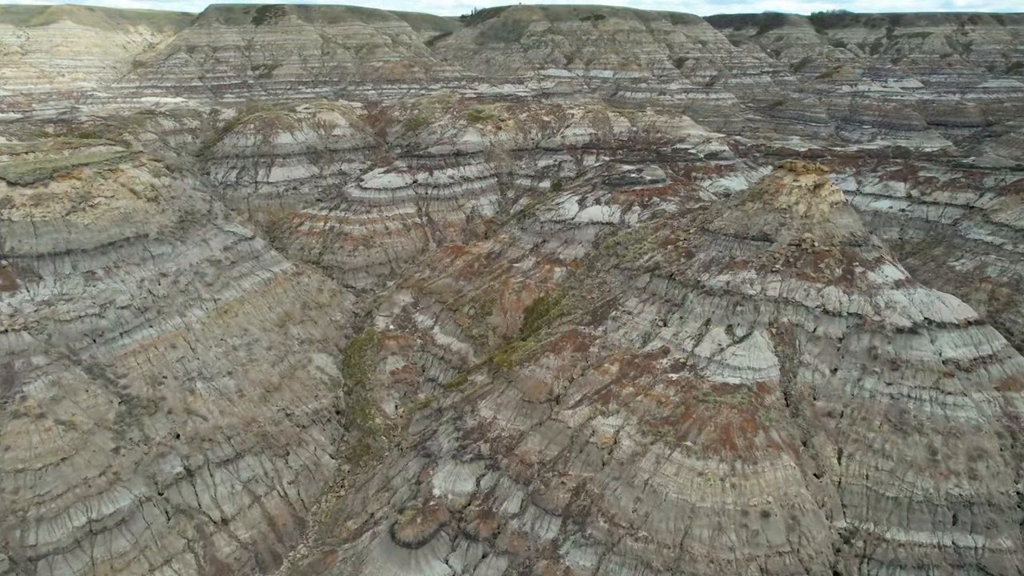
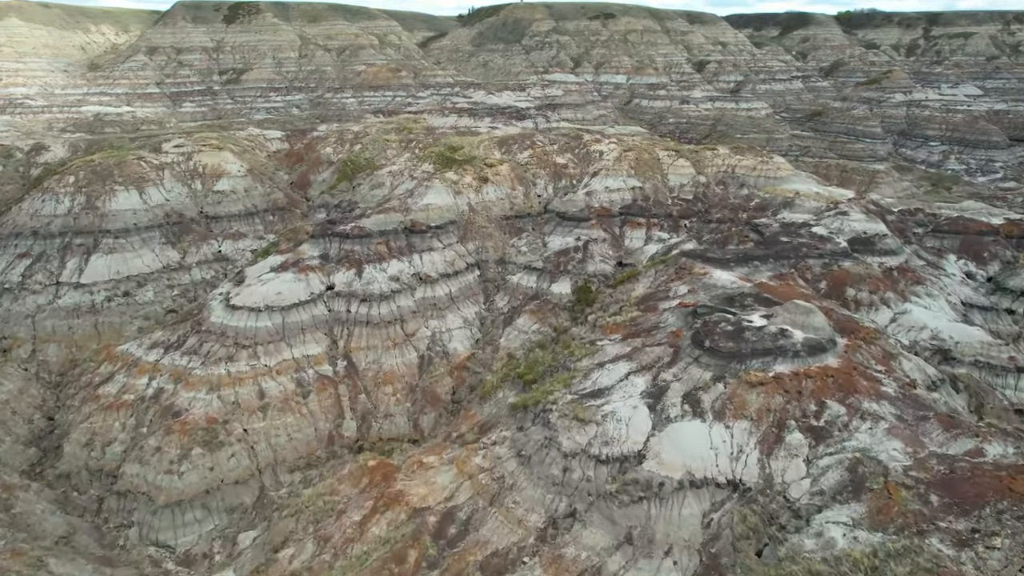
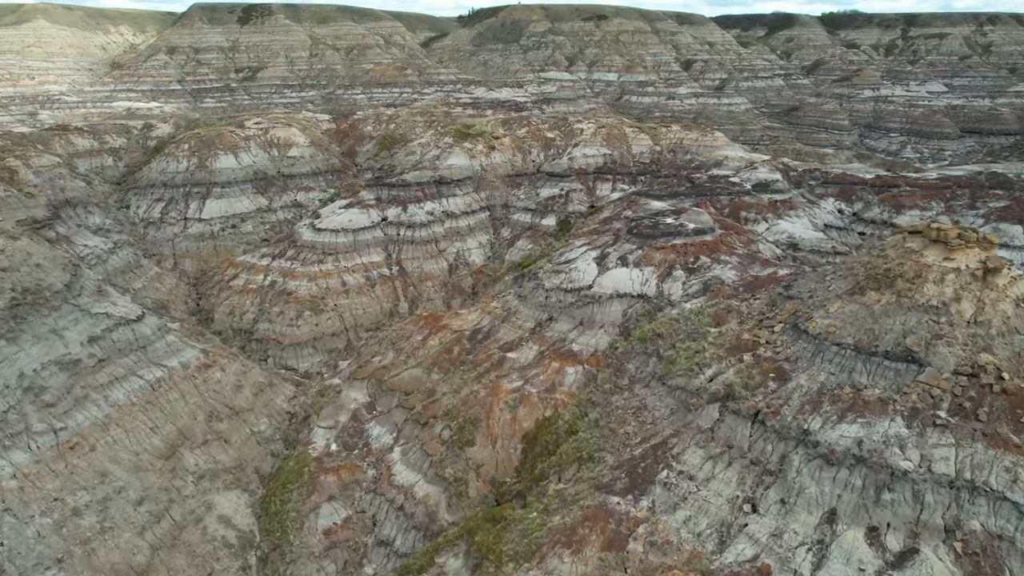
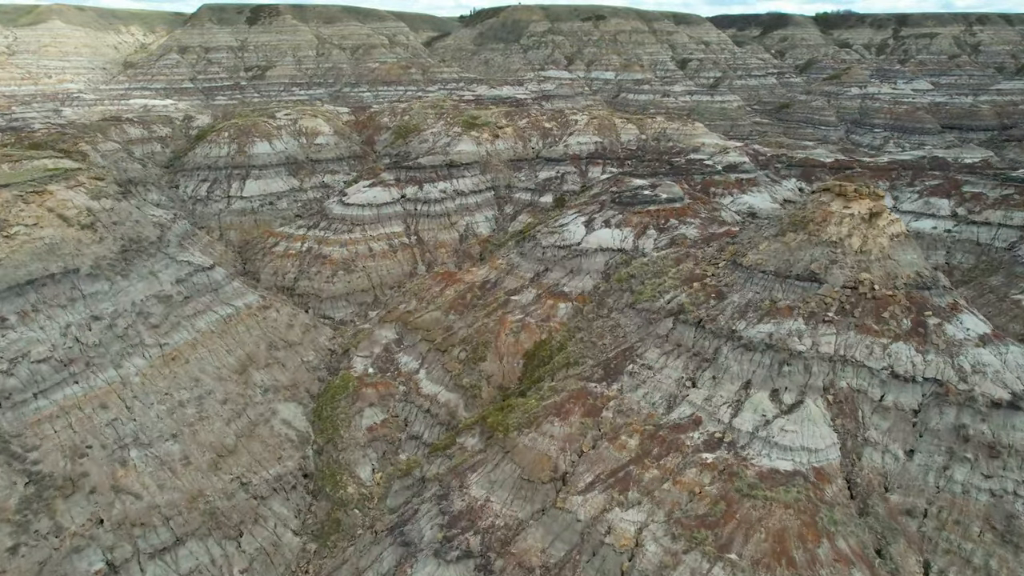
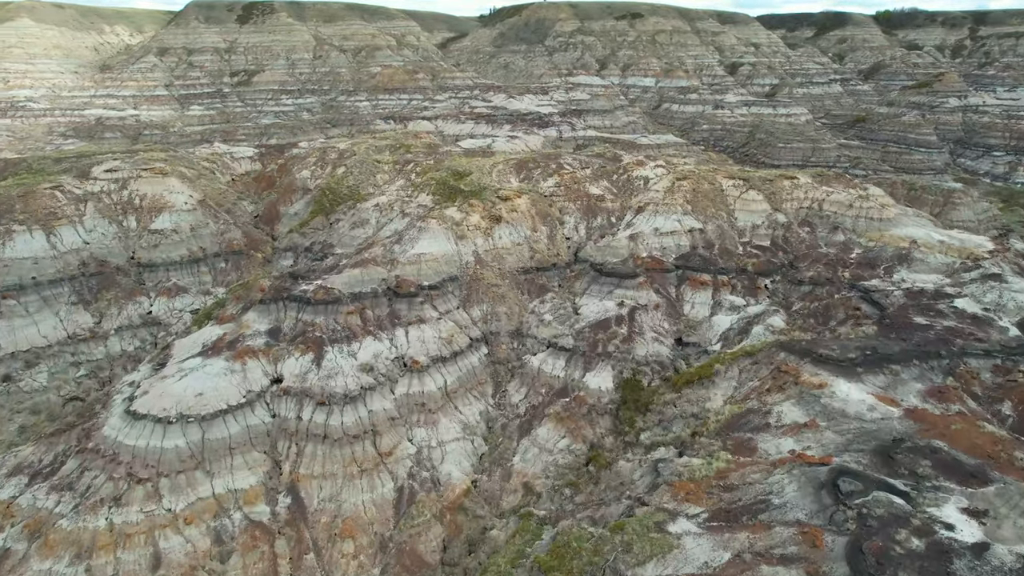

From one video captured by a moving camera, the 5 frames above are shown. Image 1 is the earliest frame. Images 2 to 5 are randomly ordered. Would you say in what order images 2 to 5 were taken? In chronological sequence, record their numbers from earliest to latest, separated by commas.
4, 3, 2, 5
